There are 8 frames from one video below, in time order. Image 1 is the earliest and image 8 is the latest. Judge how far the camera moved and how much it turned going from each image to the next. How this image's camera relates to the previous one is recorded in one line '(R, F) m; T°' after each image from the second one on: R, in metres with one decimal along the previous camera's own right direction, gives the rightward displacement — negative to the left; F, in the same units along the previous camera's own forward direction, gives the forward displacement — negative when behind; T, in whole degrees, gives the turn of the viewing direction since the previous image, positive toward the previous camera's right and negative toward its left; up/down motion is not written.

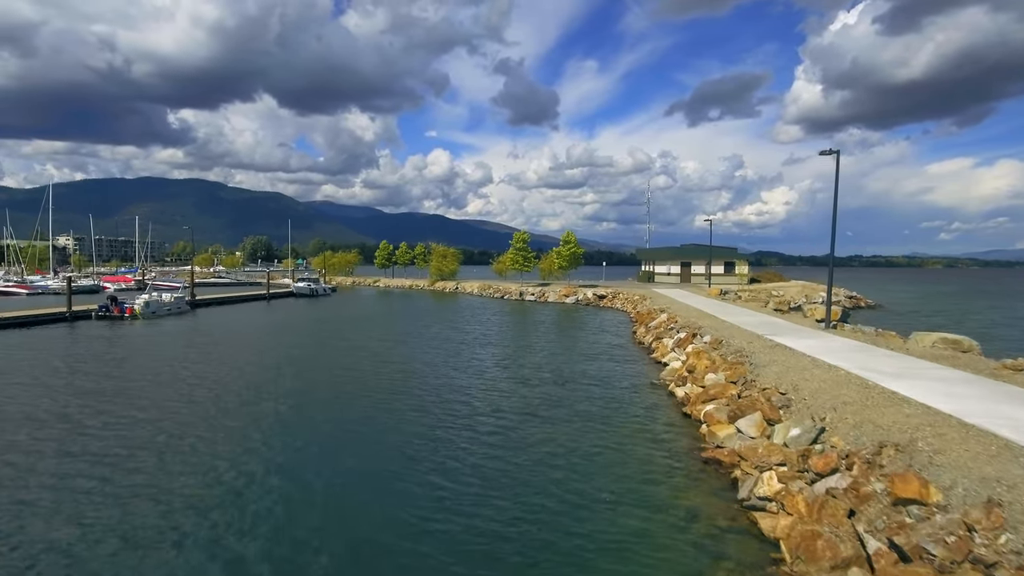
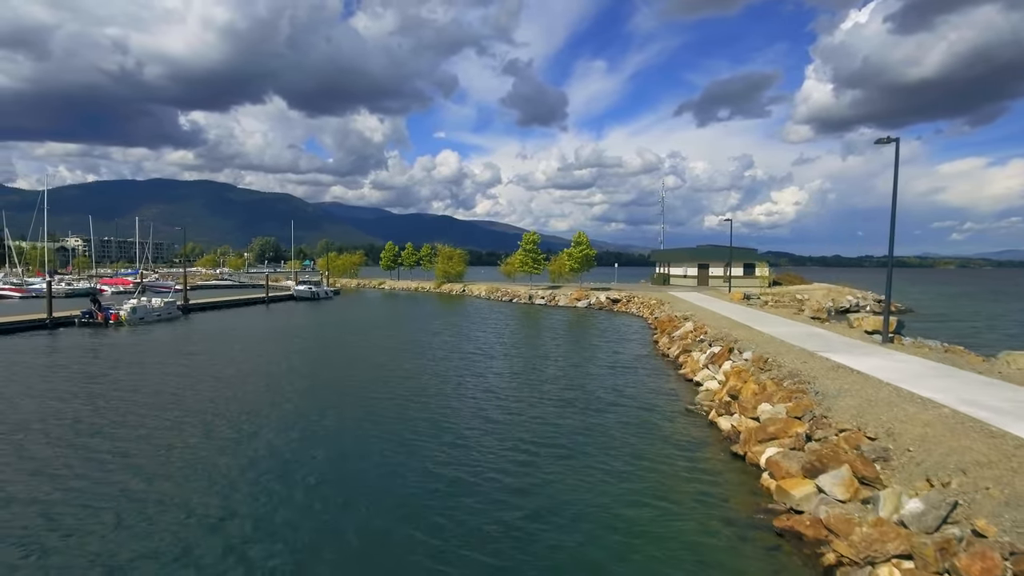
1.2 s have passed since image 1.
(-0.1, +3.7) m; -1°
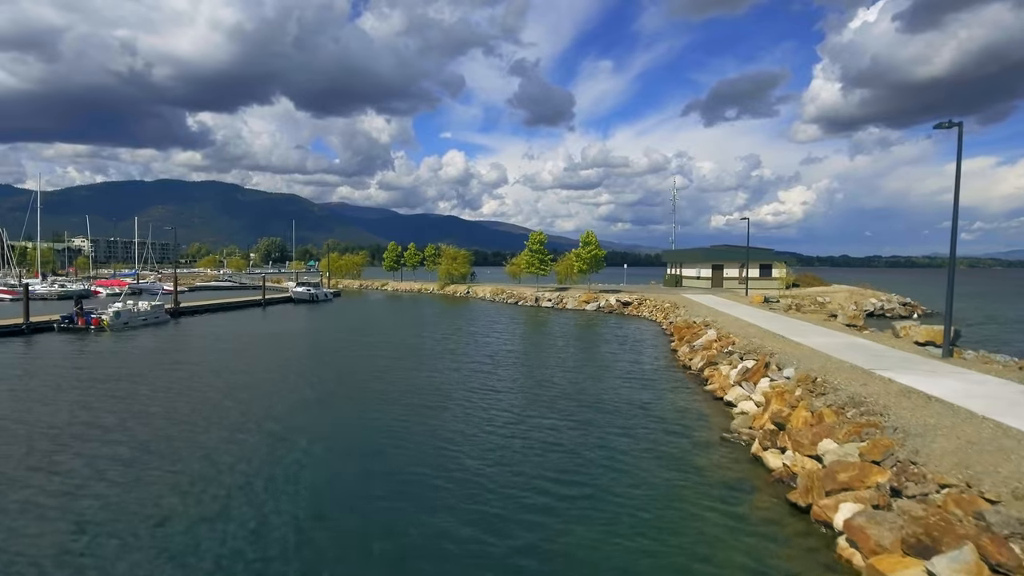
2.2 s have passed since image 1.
(0.0, +3.2) m; -1°
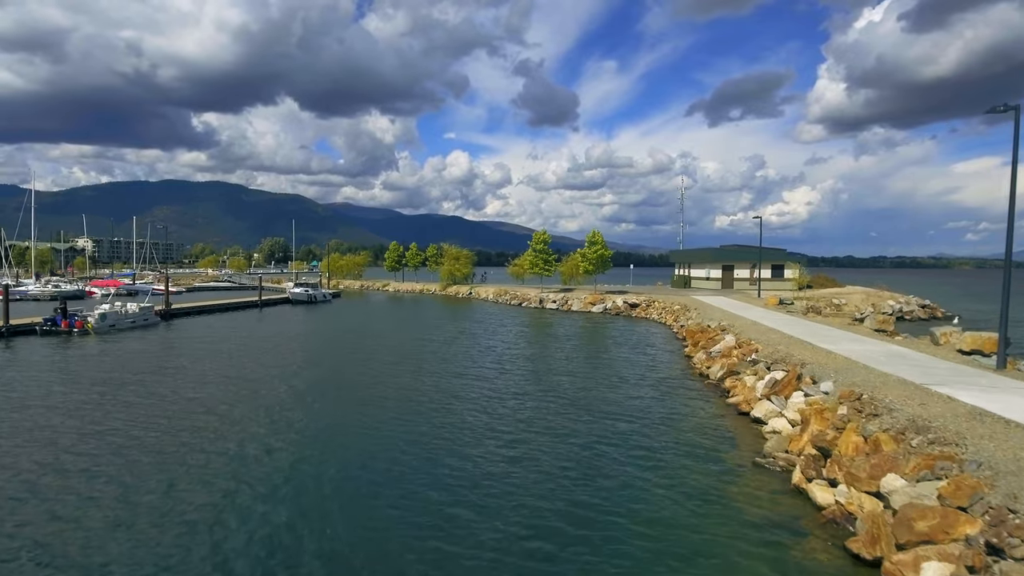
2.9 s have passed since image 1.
(0.0, +2.4) m; 0°
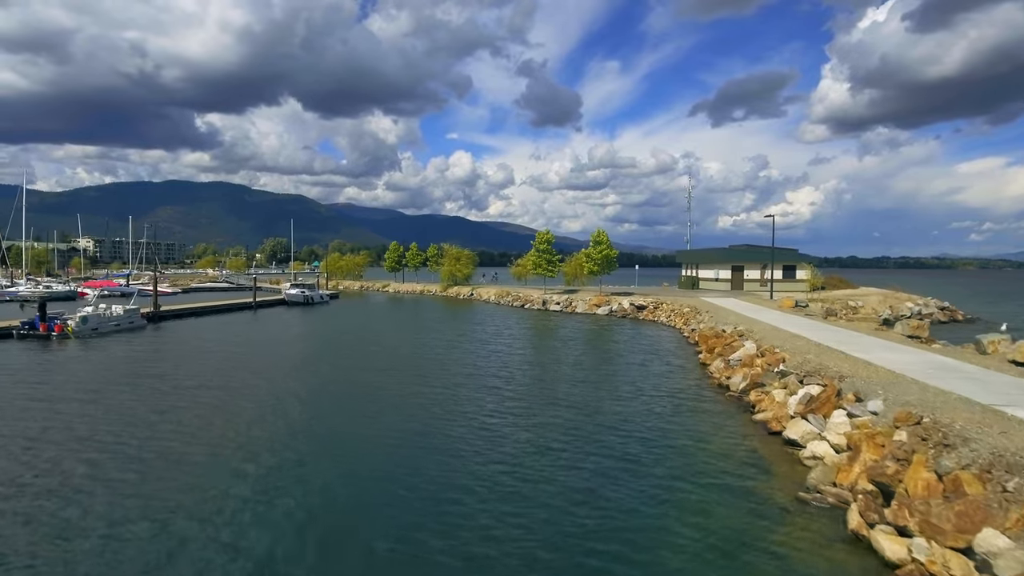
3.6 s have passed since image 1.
(0.0, +2.4) m; 0°
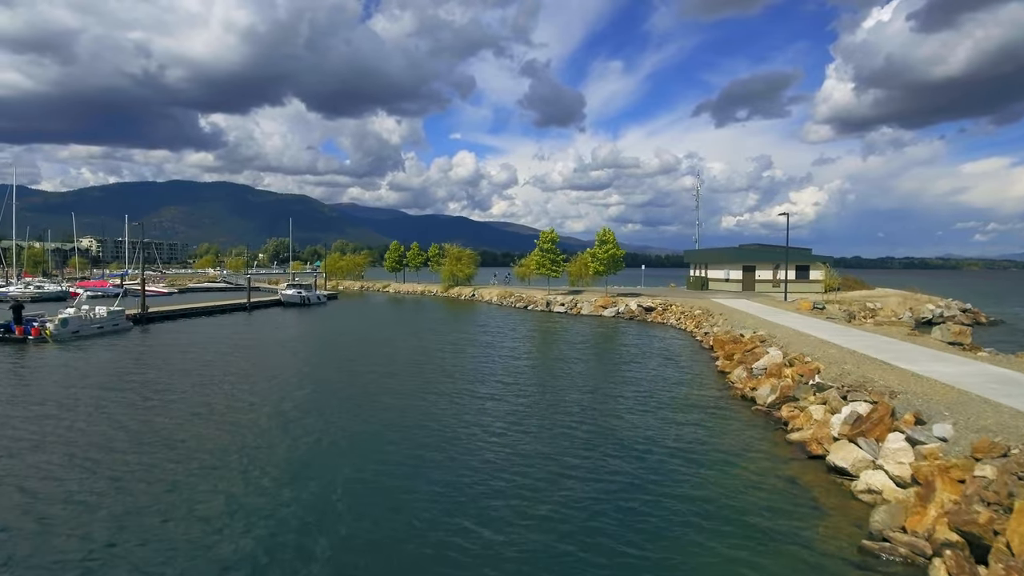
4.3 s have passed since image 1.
(0.0, +2.5) m; 0°
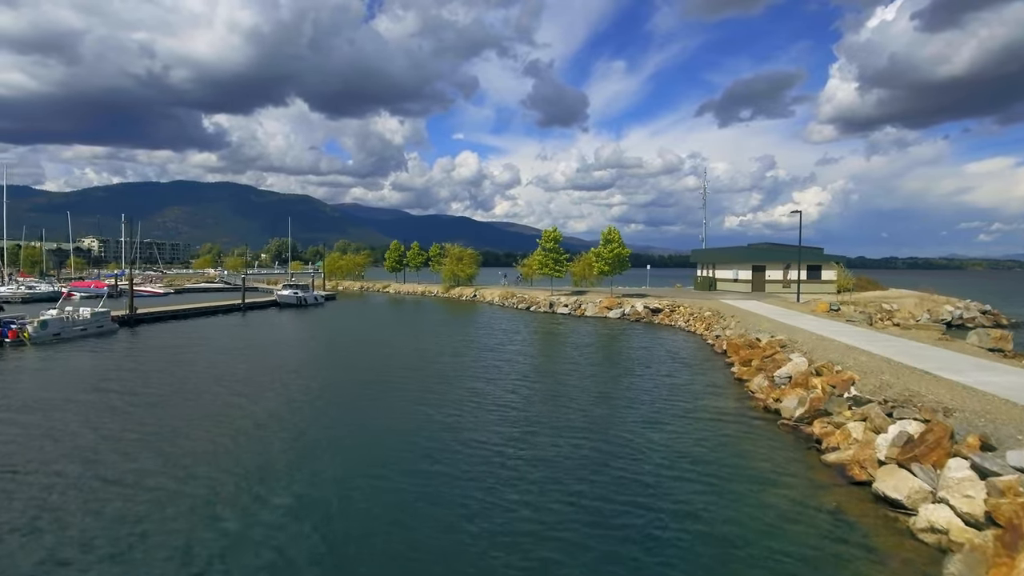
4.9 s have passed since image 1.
(+0.1, +2.1) m; 0°
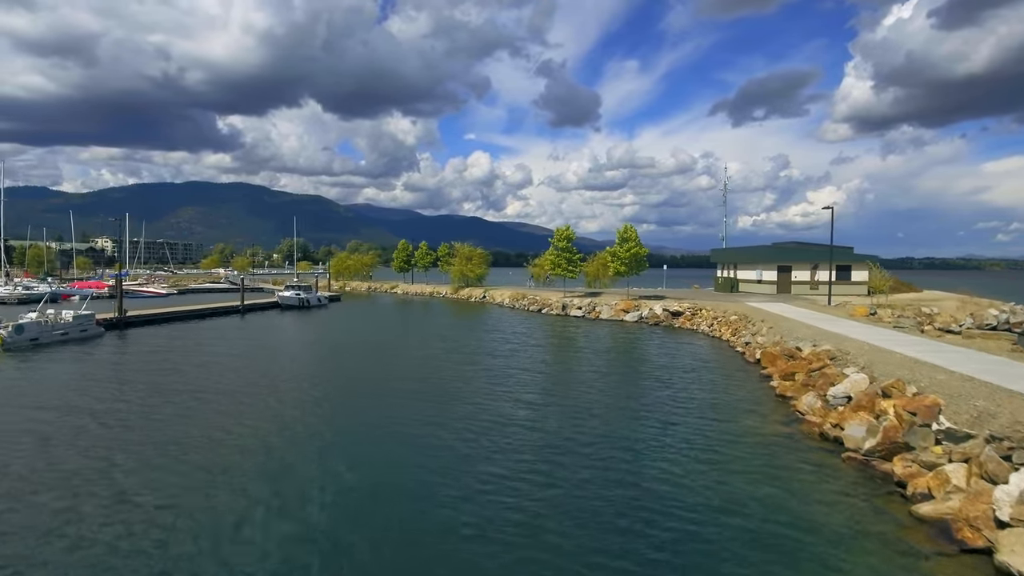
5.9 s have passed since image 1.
(+0.1, +3.4) m; -1°
